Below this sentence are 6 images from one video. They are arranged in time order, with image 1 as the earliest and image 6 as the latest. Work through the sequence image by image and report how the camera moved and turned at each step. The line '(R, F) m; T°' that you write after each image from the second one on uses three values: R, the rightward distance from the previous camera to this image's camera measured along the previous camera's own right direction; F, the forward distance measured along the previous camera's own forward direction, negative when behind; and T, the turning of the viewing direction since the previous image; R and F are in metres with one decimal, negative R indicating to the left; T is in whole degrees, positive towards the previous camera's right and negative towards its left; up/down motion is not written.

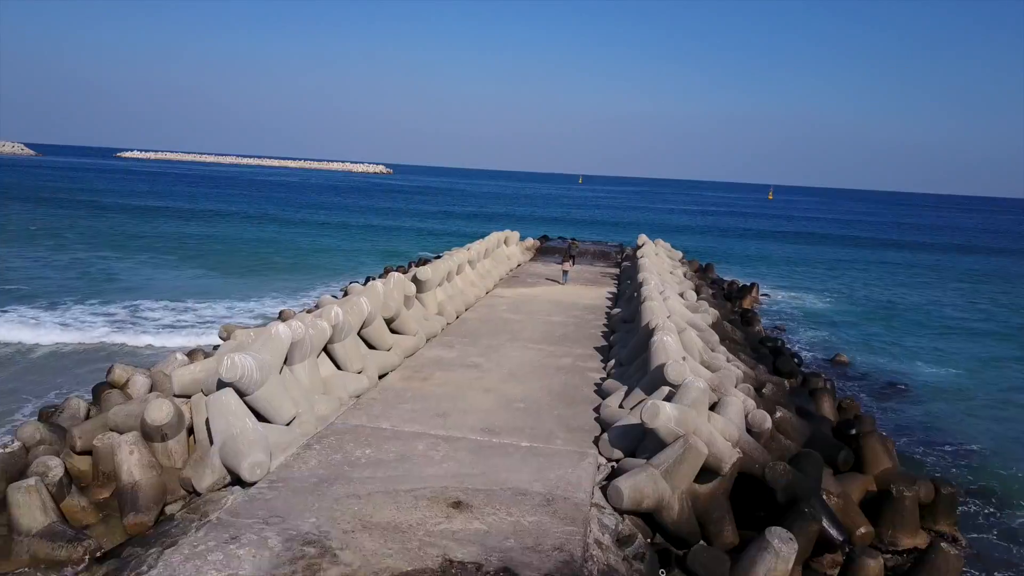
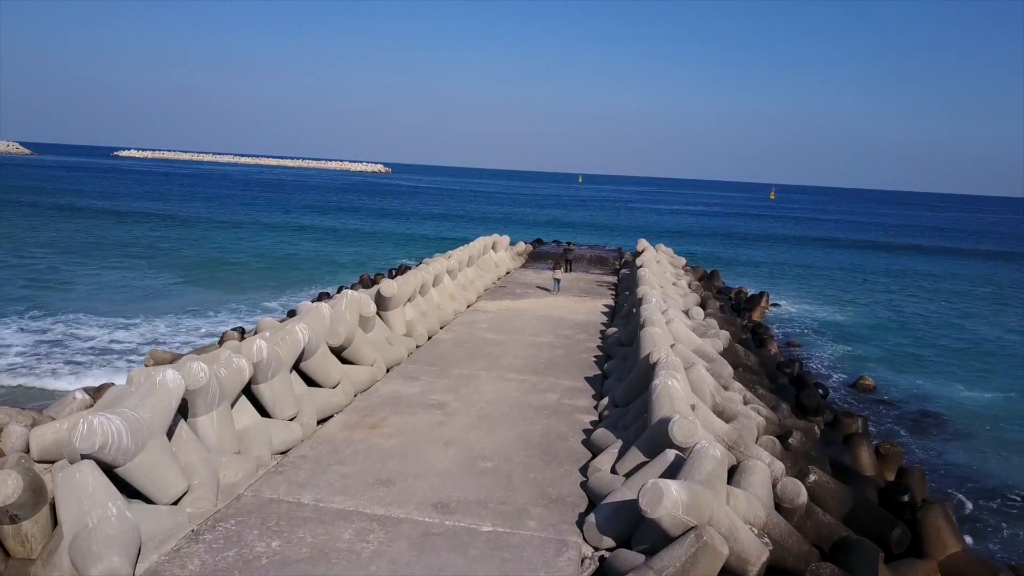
(+0.2, +1.5) m; 0°
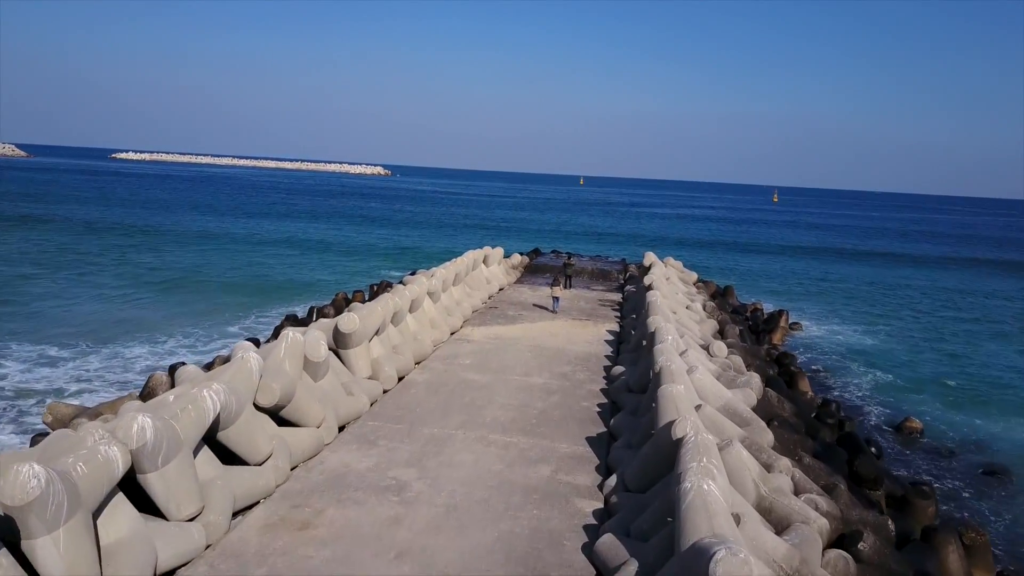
(+0.1, +1.7) m; 0°
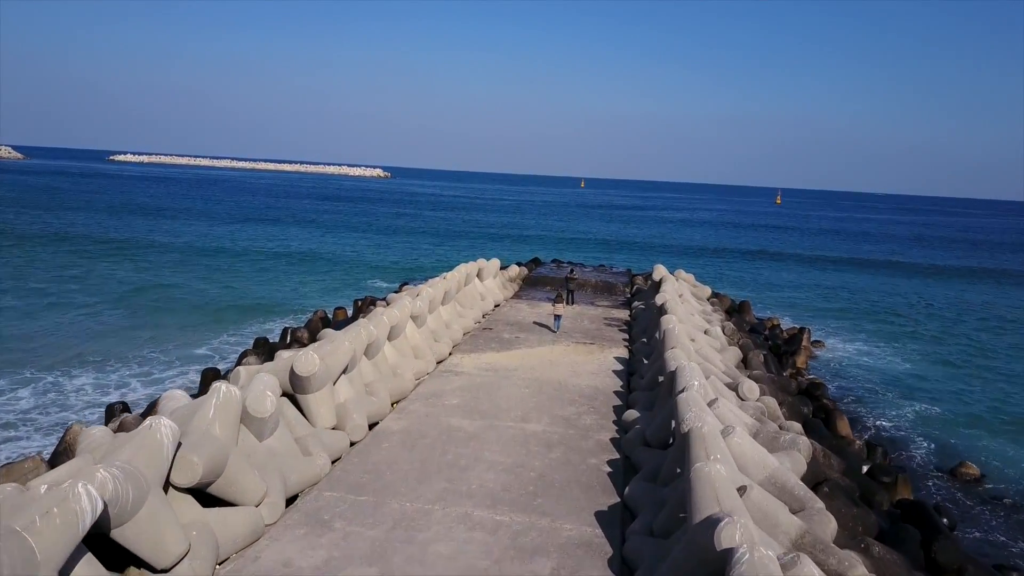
(+0.1, +1.3) m; 0°
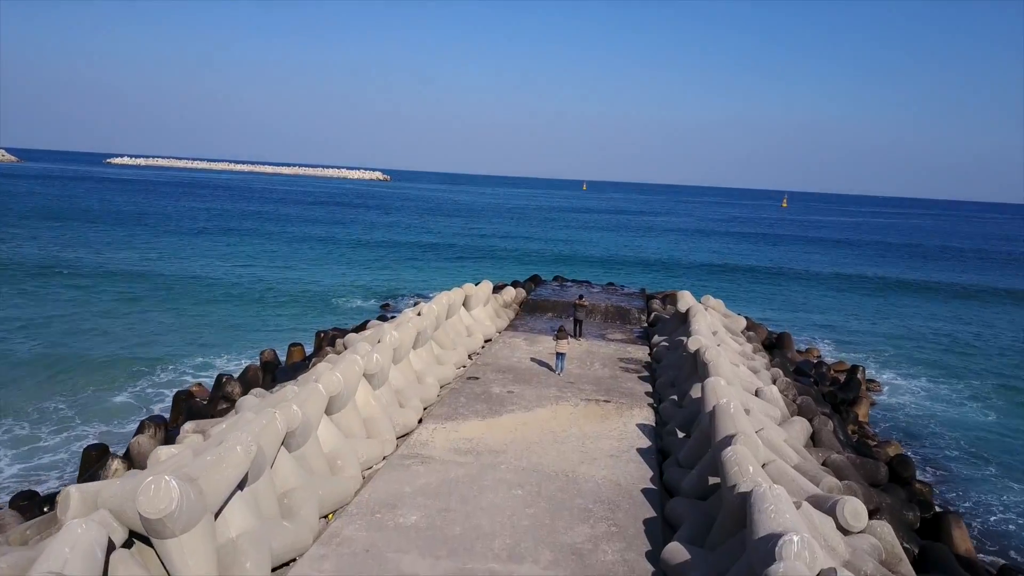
(+0.1, +2.5) m; 0°
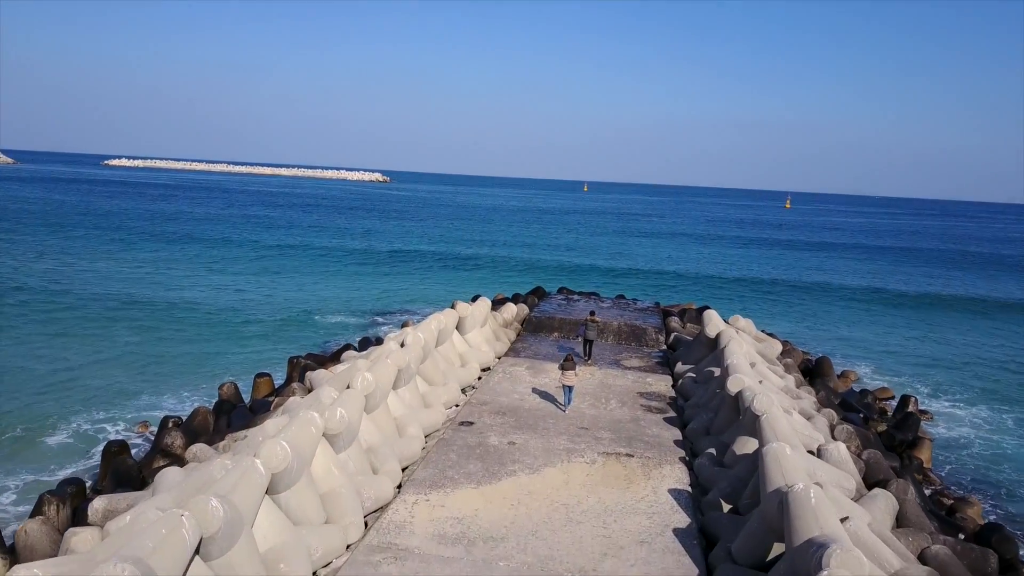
(0.0, +1.6) m; 0°
